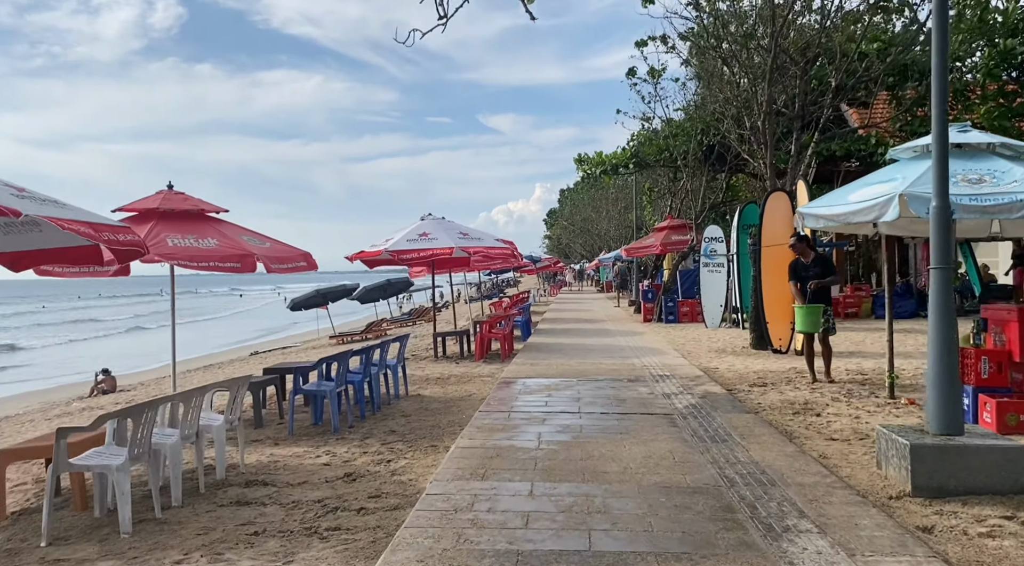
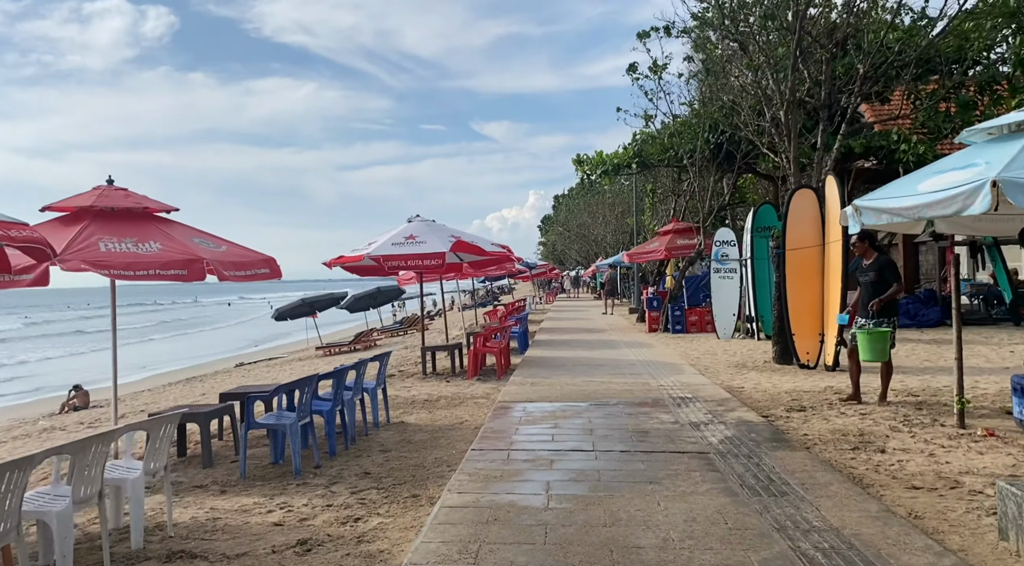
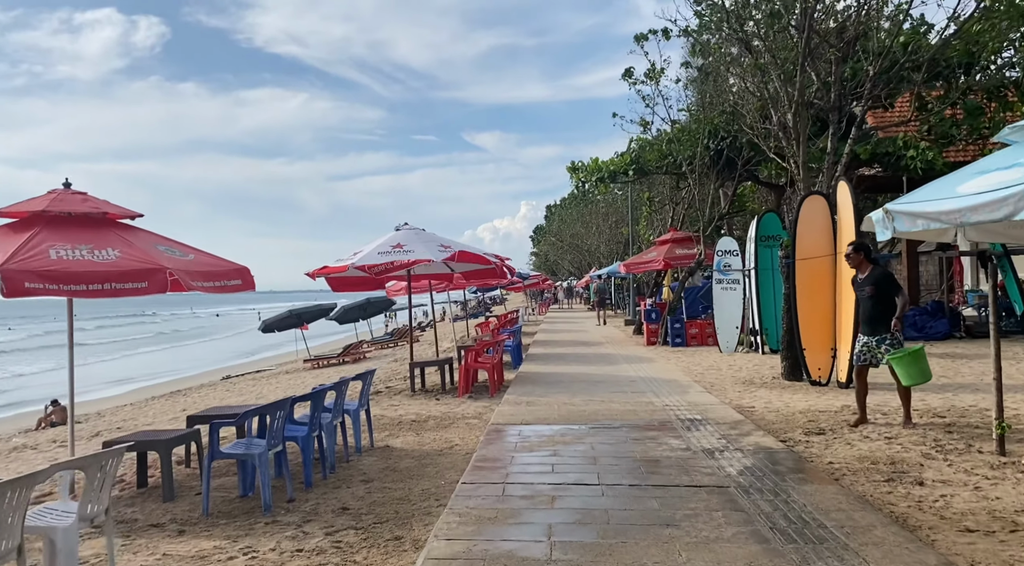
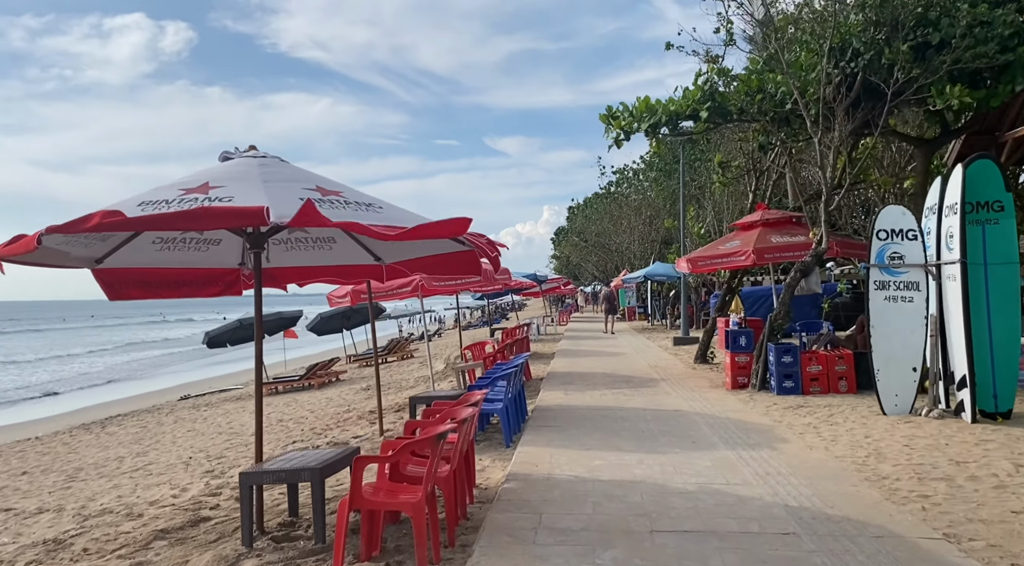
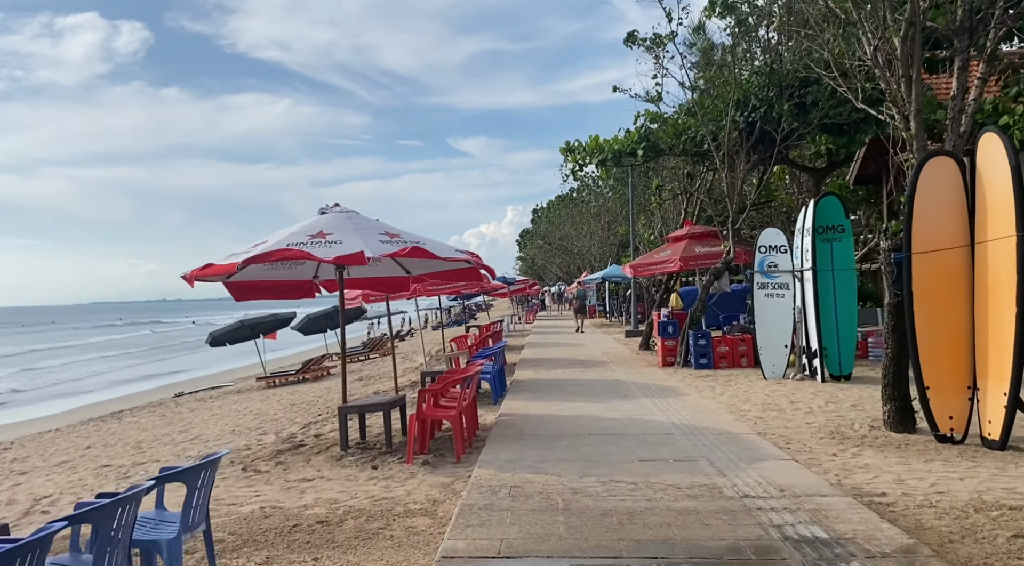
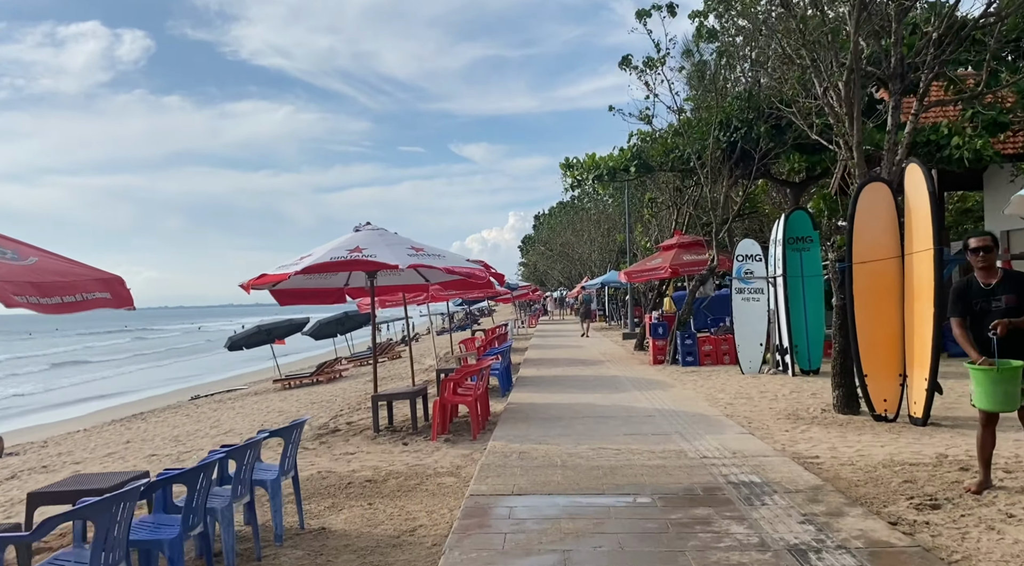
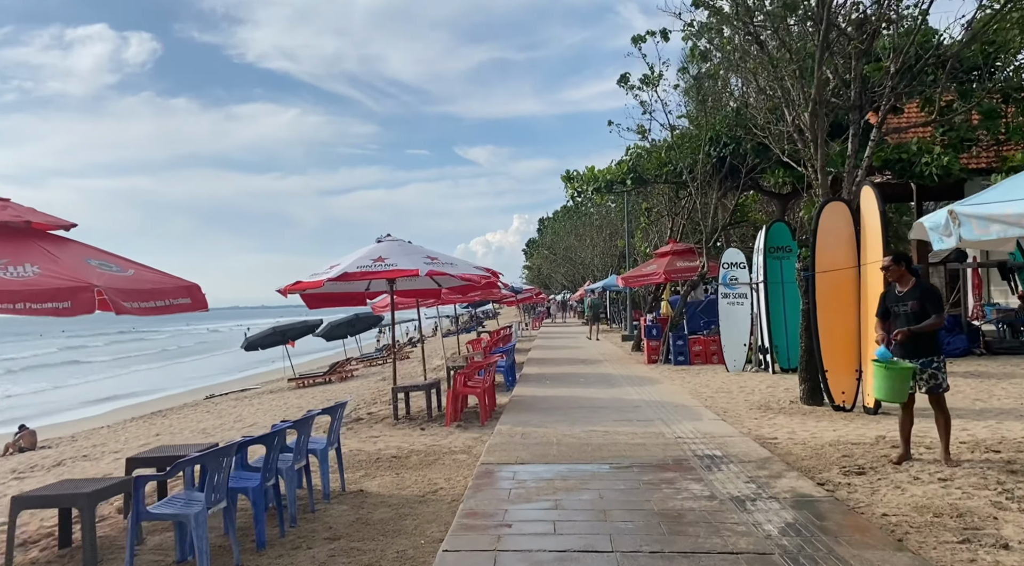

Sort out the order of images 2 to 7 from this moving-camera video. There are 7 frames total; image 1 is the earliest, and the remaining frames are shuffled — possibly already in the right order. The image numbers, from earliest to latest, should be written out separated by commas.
2, 3, 7, 6, 5, 4
